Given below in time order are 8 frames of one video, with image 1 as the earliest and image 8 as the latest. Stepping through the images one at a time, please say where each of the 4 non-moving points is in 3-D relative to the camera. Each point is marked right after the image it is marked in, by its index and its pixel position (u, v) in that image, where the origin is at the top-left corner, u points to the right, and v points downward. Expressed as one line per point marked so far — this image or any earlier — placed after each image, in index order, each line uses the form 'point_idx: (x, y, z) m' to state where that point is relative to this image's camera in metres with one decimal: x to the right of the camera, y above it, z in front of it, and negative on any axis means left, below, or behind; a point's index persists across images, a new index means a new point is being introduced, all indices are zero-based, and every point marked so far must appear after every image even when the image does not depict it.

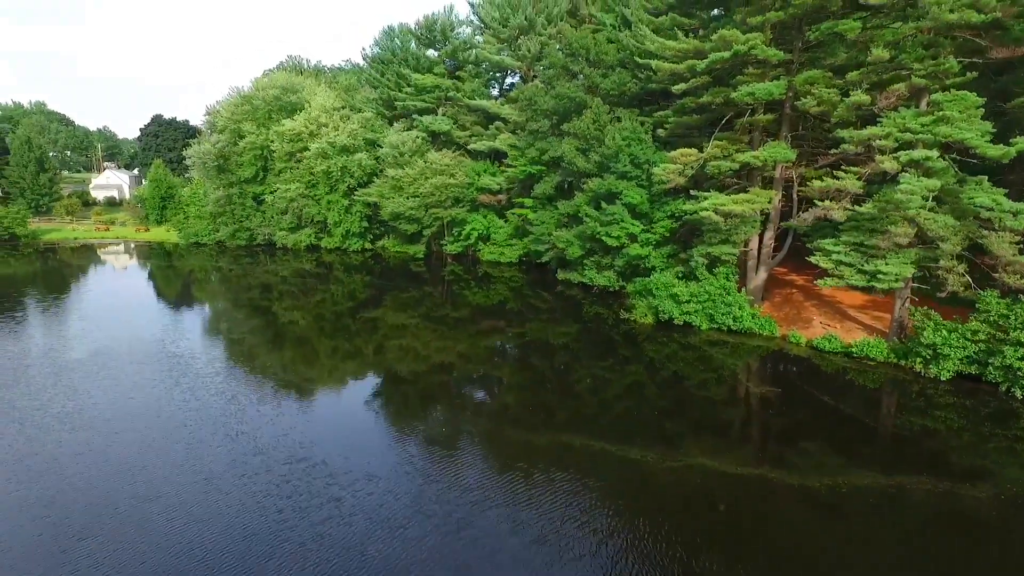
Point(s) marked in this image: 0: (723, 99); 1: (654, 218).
0: (+5.6, +4.9, +16.4) m
1: (+4.3, +2.1, +18.9) m
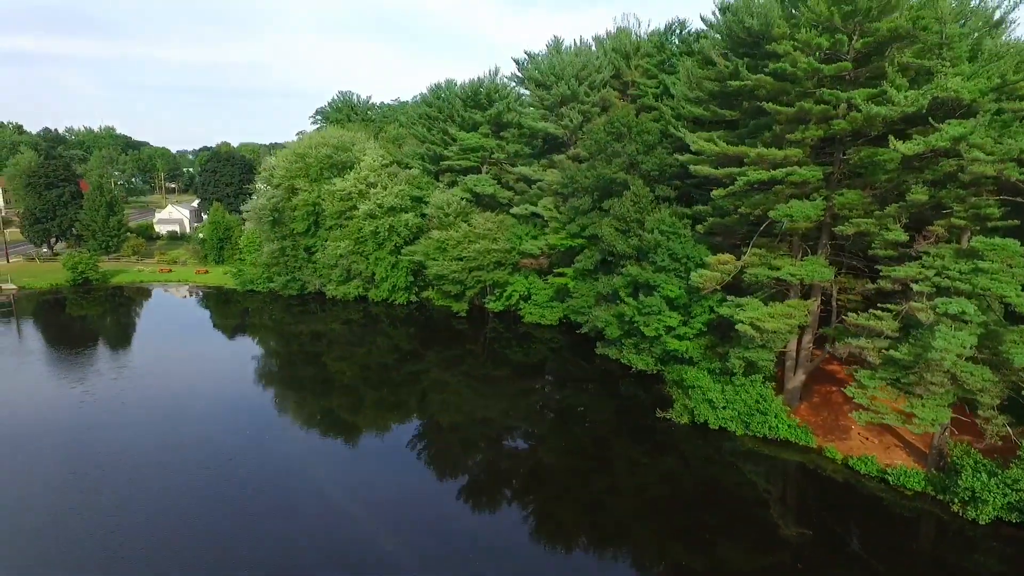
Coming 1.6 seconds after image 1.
0: (+6.6, +2.0, +16.5) m
1: (+5.6, -0.8, +19.1) m
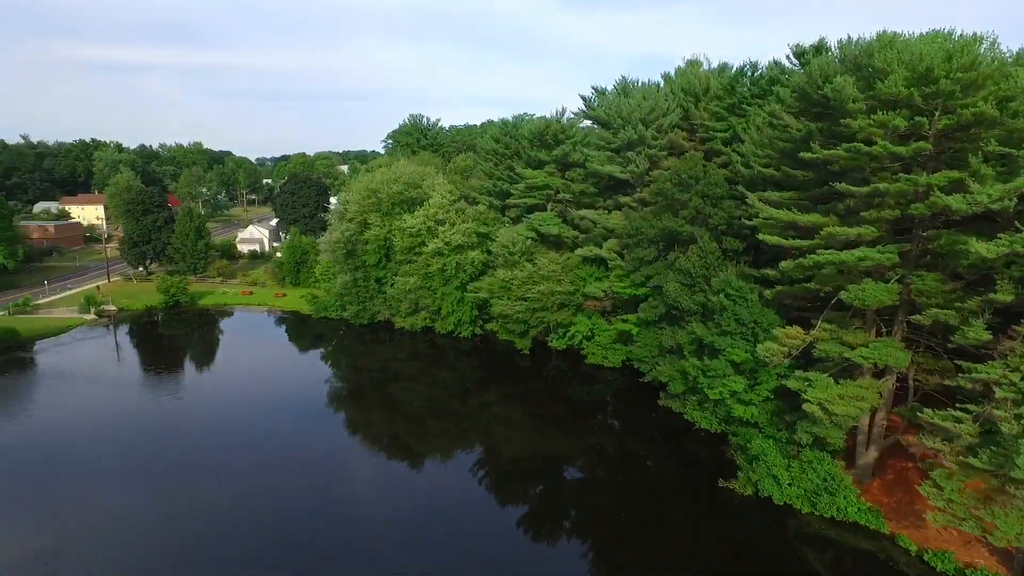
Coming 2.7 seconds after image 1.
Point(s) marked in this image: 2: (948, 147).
0: (+8.3, 0.0, +16.1) m
1: (+7.5, -2.7, +18.8) m
2: (+10.1, +3.3, +14.4) m
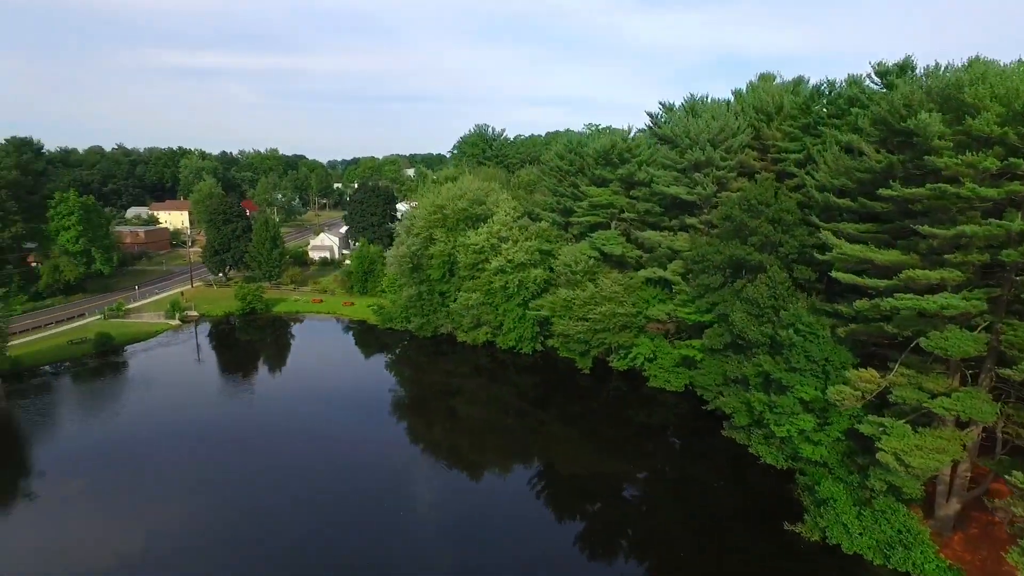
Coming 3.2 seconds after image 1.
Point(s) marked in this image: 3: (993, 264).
0: (+9.9, -1.0, +15.4) m
1: (+9.3, -3.8, +18.1) m
2: (+11.5, +2.2, +13.4) m
3: (+11.3, +0.6, +14.7) m
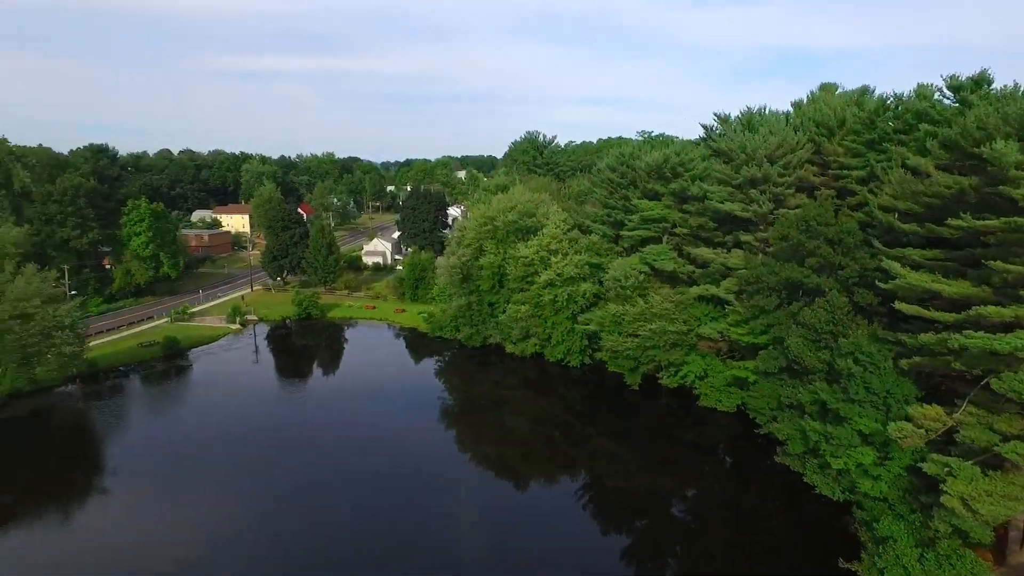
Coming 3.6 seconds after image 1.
0: (+11.1, -1.9, +14.6) m
1: (+10.6, -4.6, +17.5) m
2: (+12.6, +1.3, +12.6) m
3: (+12.5, -0.3, +13.9) m
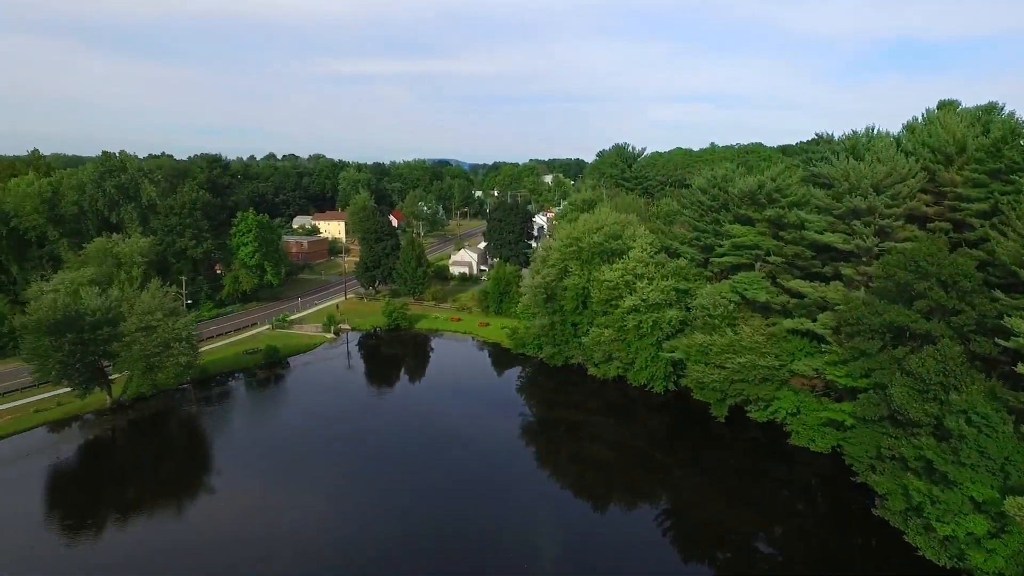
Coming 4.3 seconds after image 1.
0: (+12.9, -3.4, +13.2) m
1: (+12.7, -6.1, +16.0) m
2: (+14.2, -0.2, +10.9) m
3: (+14.2, -1.8, +12.2) m
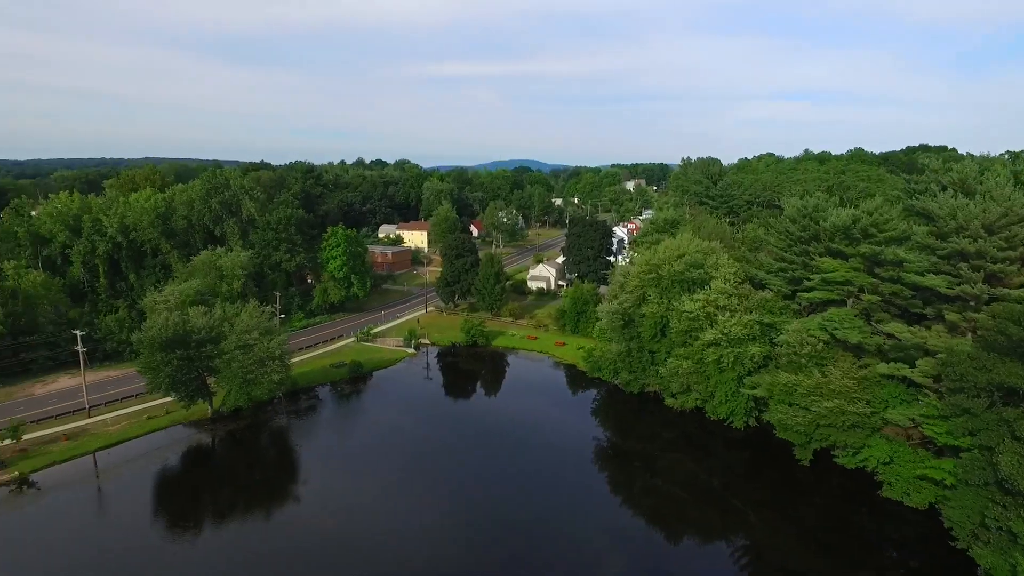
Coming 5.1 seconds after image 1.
0: (+14.3, -5.1, +11.6) m
1: (+14.4, -7.9, +14.5) m
2: (+15.4, -2.0, +9.2) m
3: (+15.5, -3.6, +10.5) m
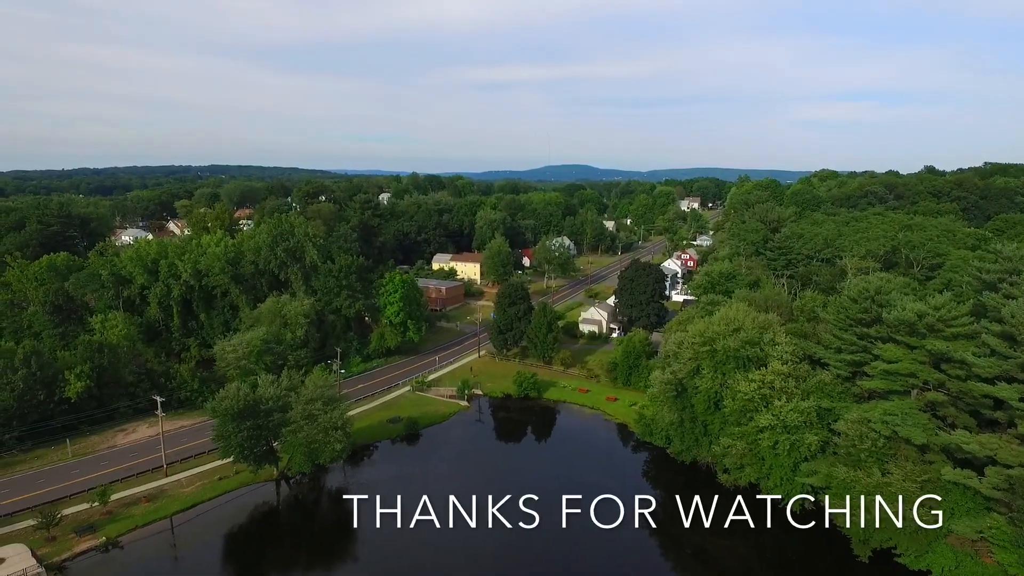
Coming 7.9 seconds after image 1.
0: (+15.3, -9.1, +11.0) m
1: (+15.6, -11.9, +13.8) m
2: (+16.3, -6.0, +8.6) m
3: (+16.5, -7.6, +9.8) m
